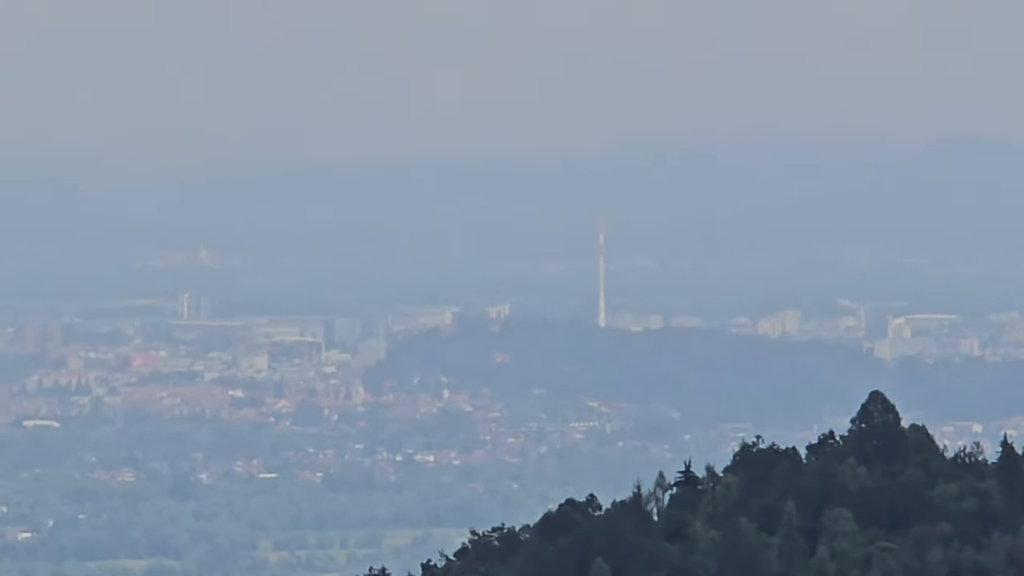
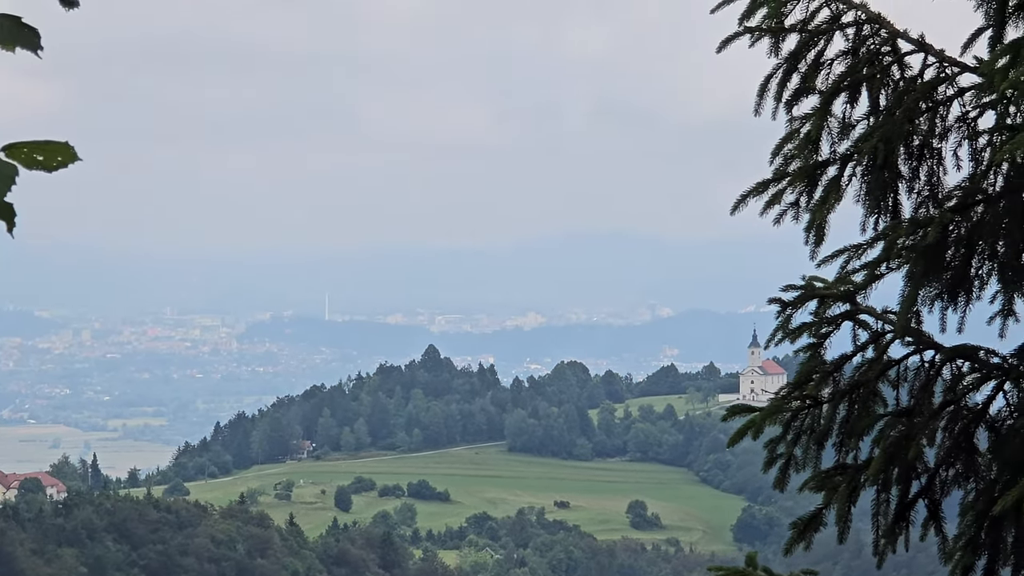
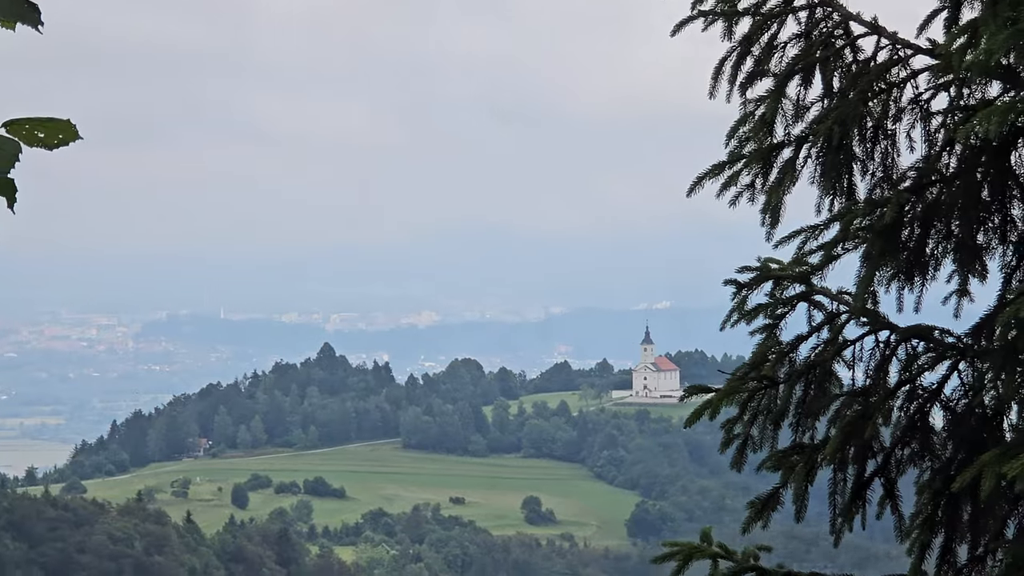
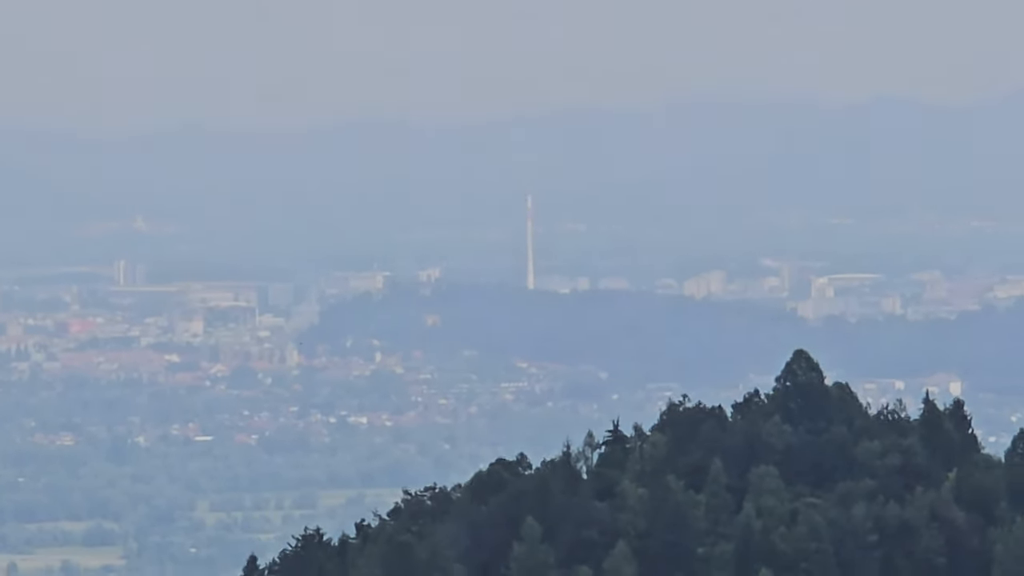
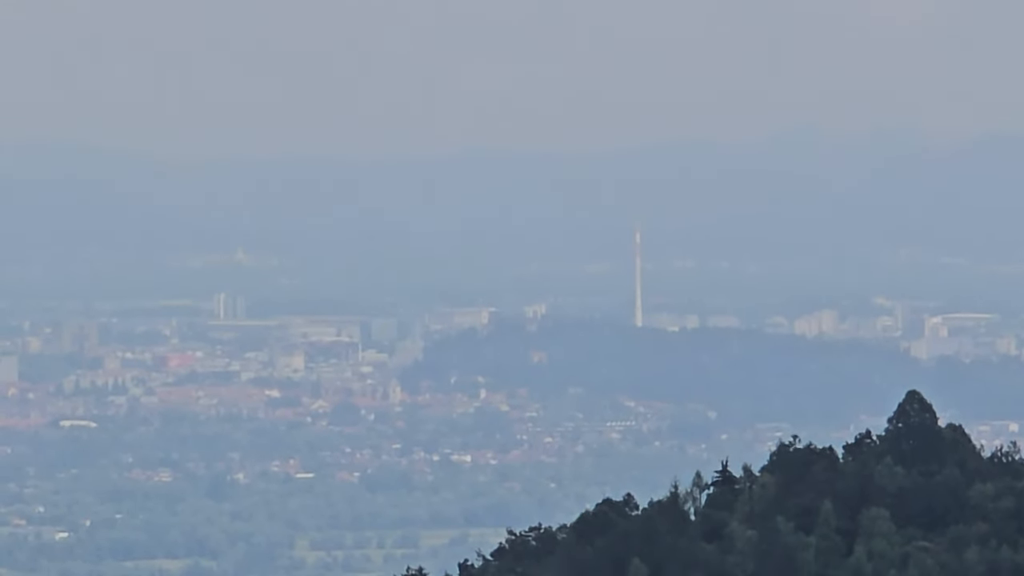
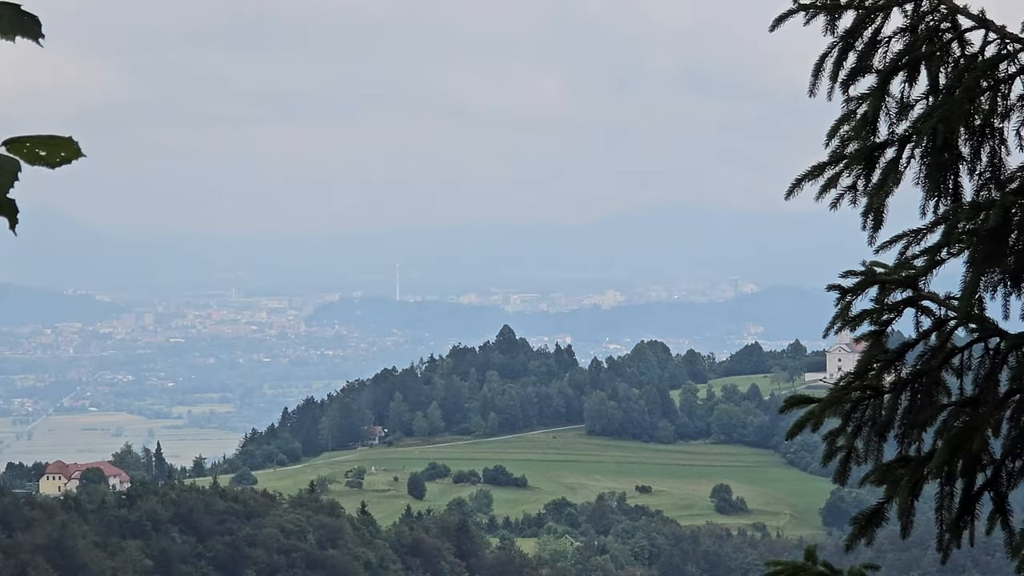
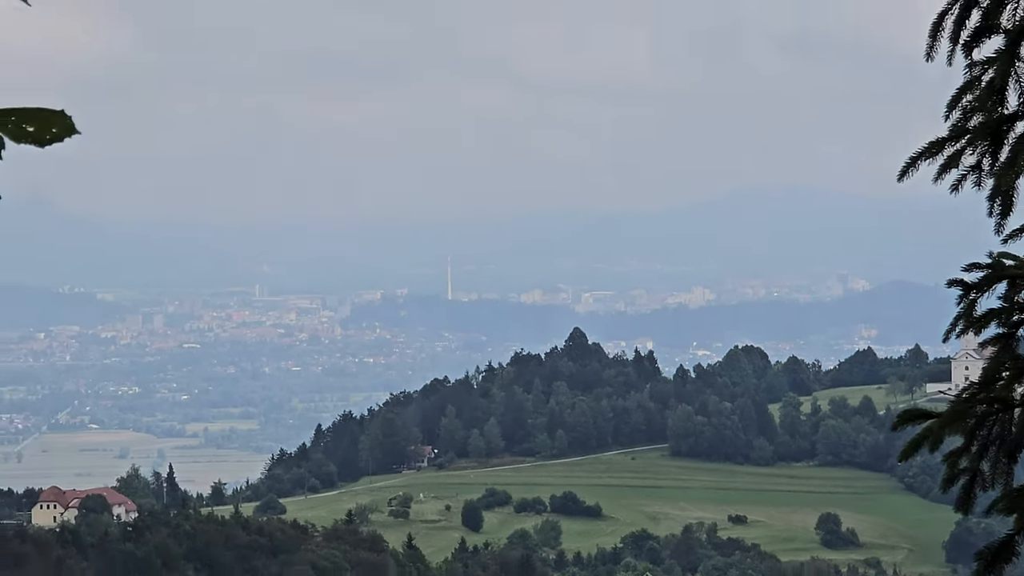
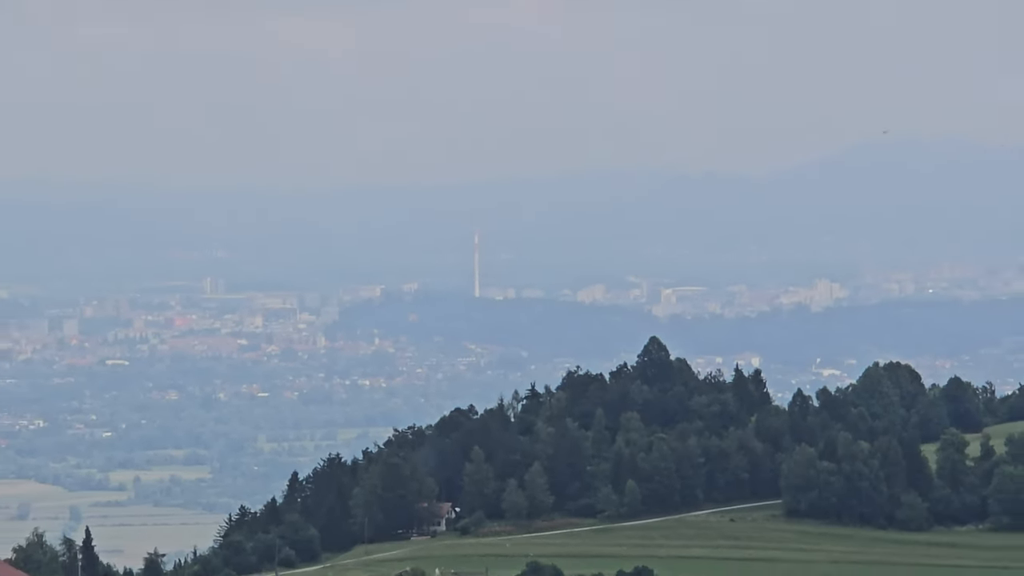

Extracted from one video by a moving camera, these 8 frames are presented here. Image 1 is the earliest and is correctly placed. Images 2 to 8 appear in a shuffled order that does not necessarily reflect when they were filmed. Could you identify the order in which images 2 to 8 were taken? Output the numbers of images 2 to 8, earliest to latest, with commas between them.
5, 4, 8, 7, 6, 2, 3
